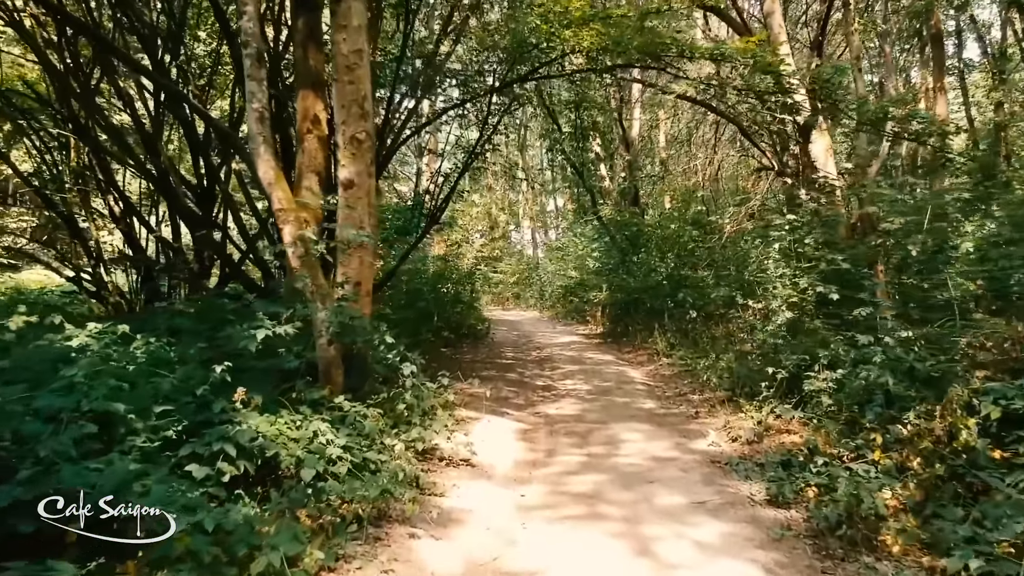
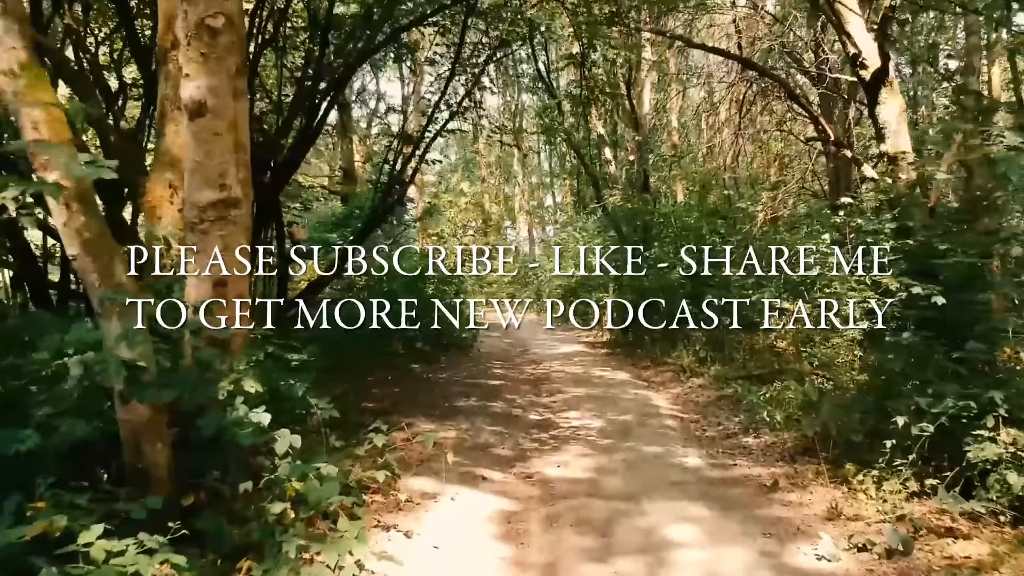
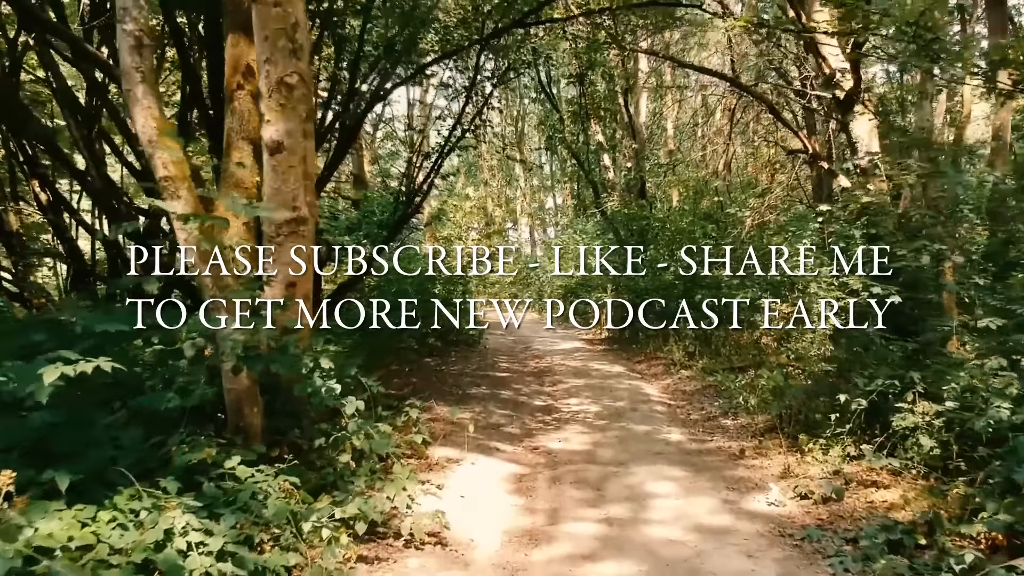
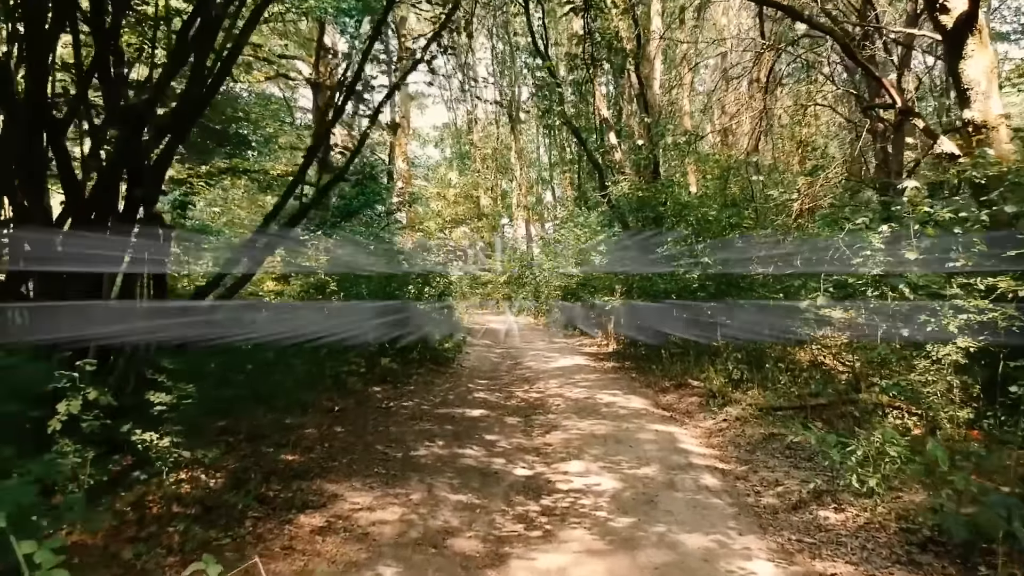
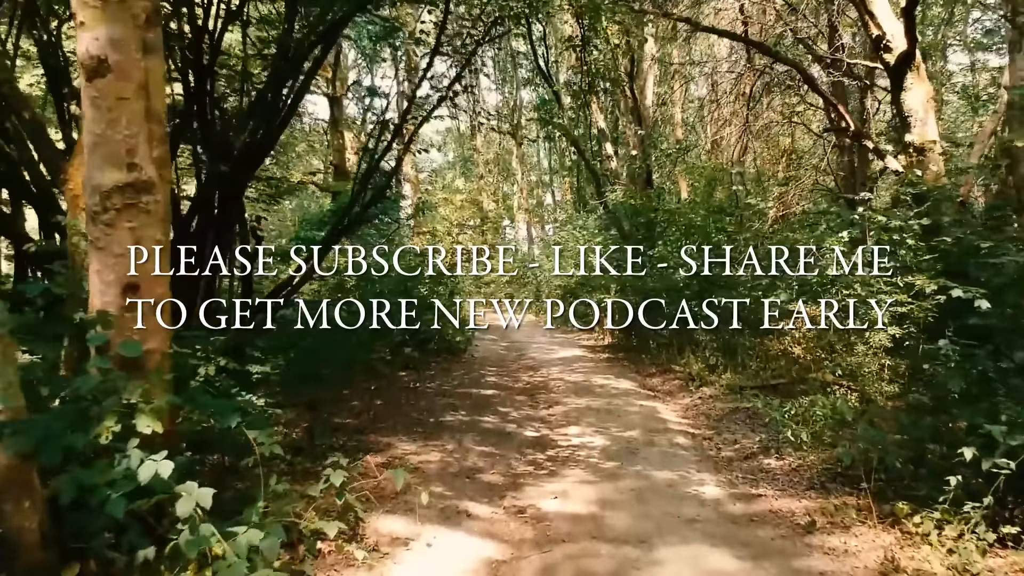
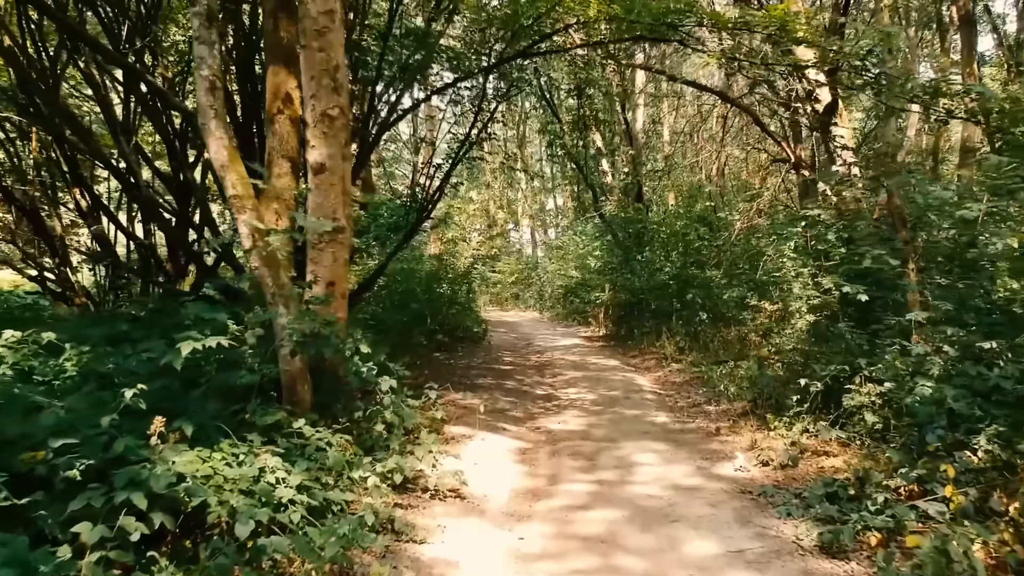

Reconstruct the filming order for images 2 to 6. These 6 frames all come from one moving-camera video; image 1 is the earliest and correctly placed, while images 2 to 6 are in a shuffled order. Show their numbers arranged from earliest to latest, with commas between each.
6, 3, 2, 5, 4
